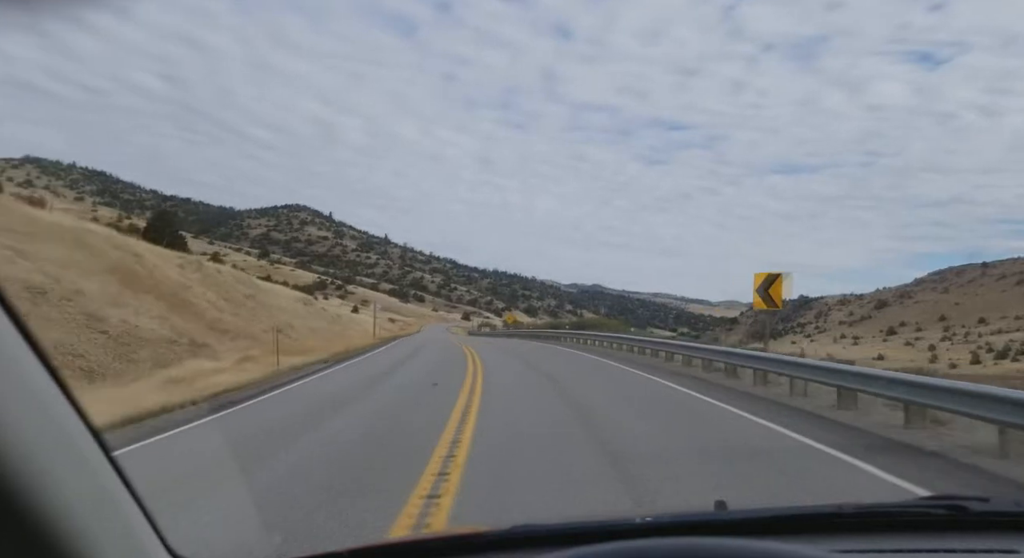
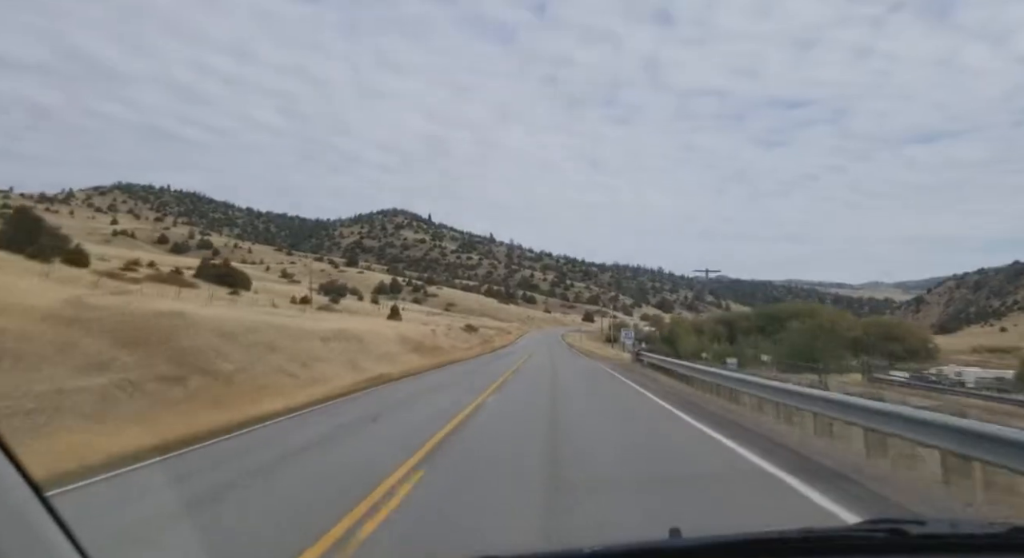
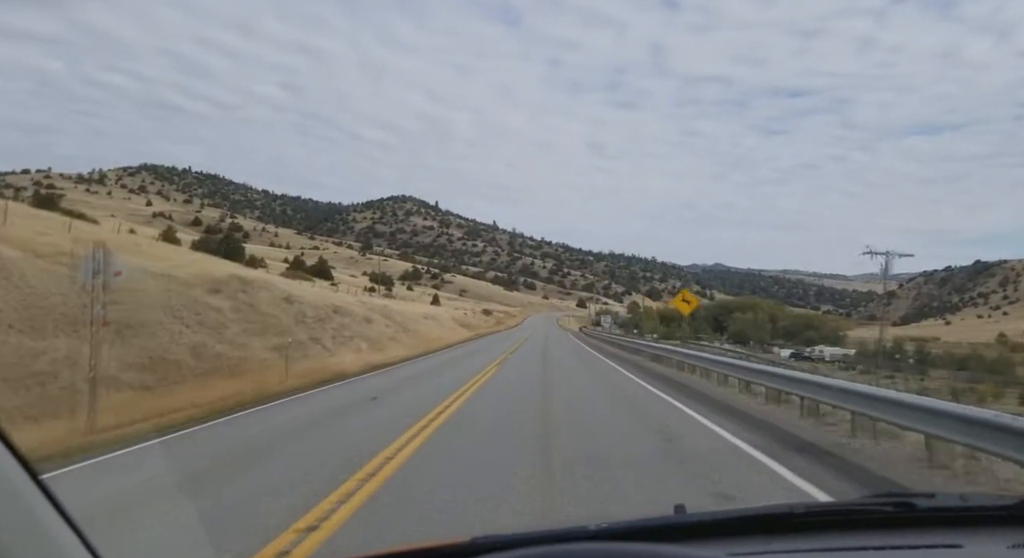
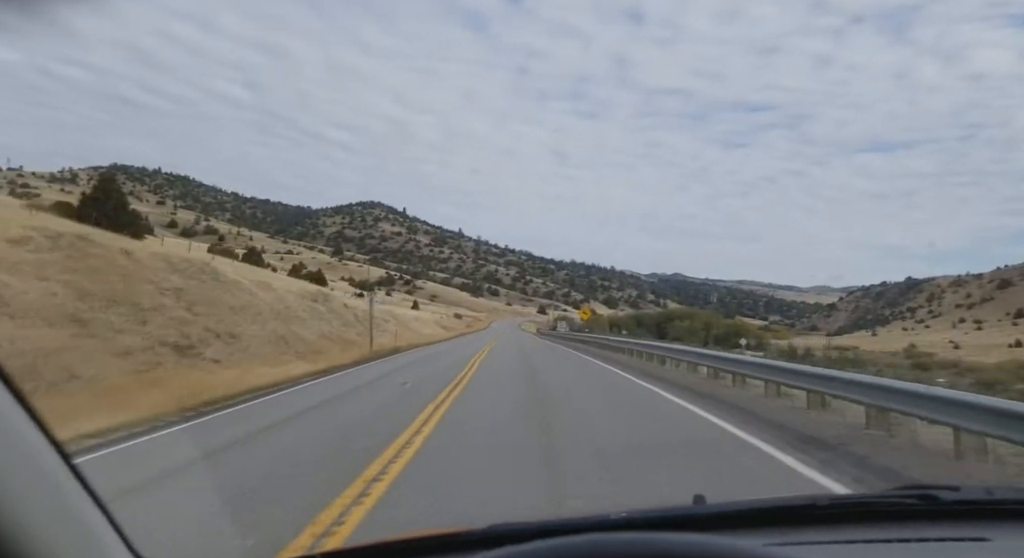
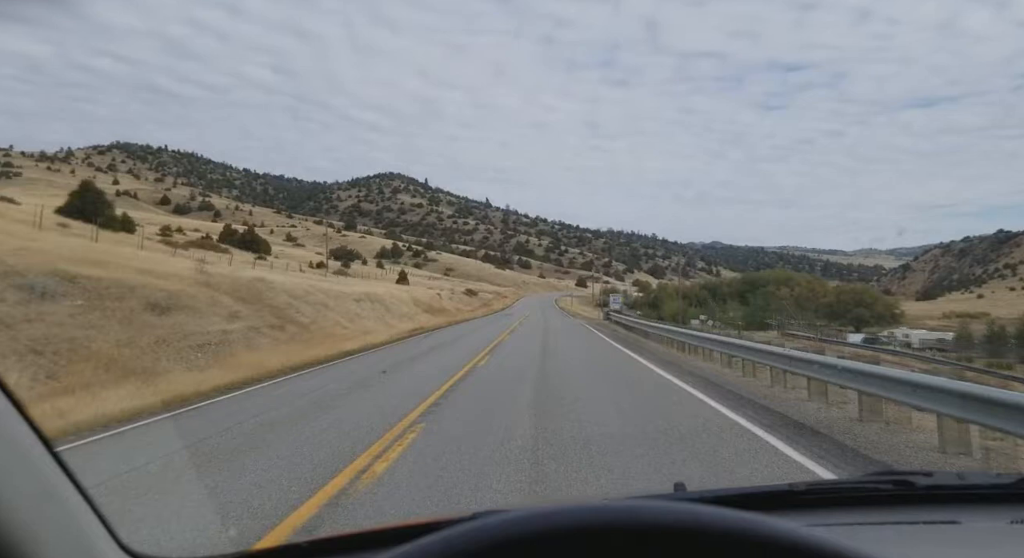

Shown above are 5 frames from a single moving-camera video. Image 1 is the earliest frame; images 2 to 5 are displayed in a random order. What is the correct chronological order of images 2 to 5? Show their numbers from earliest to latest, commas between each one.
4, 3, 5, 2
